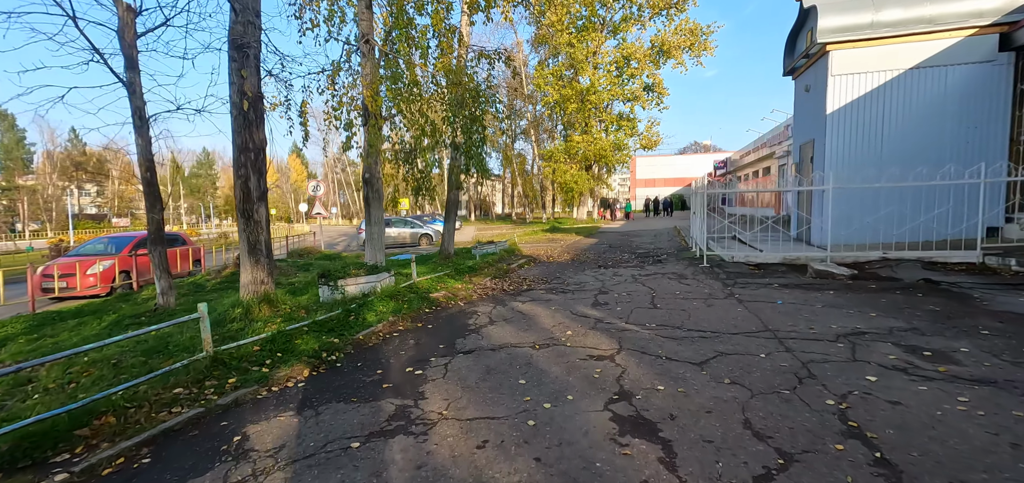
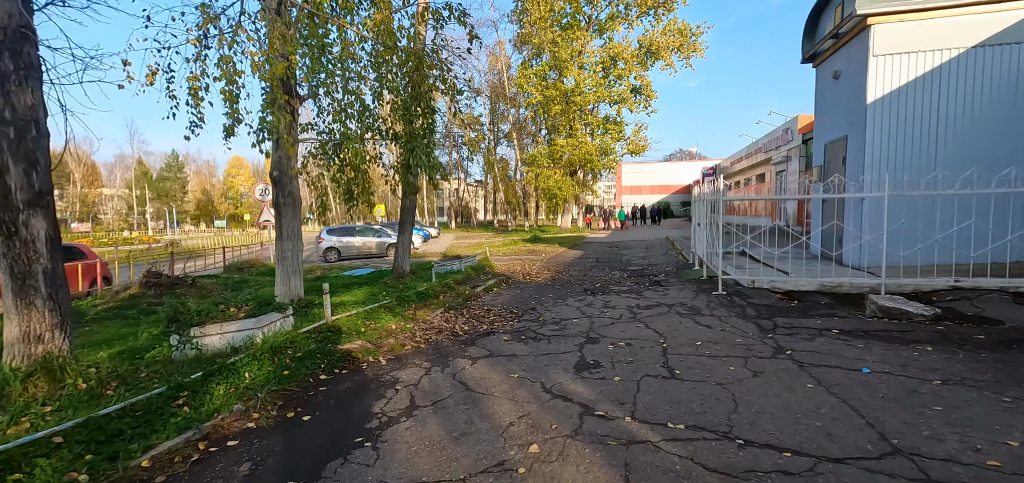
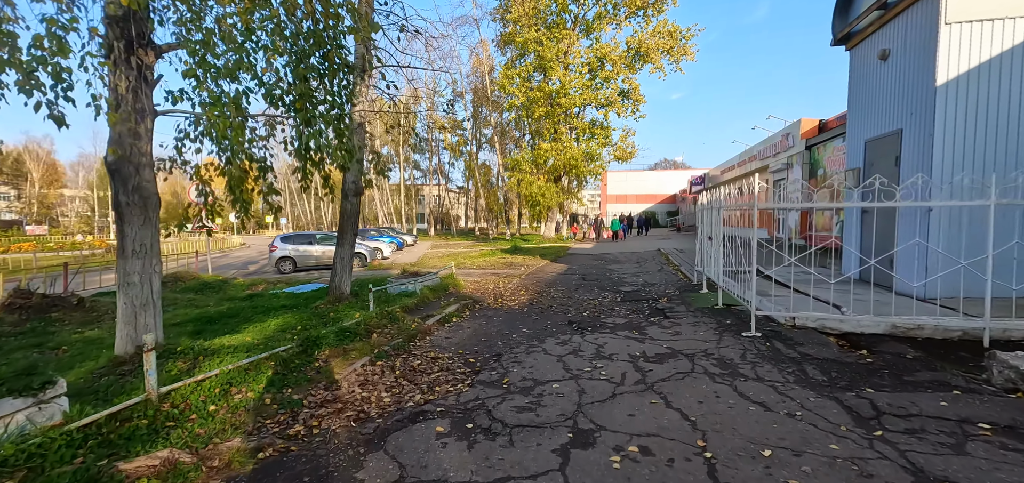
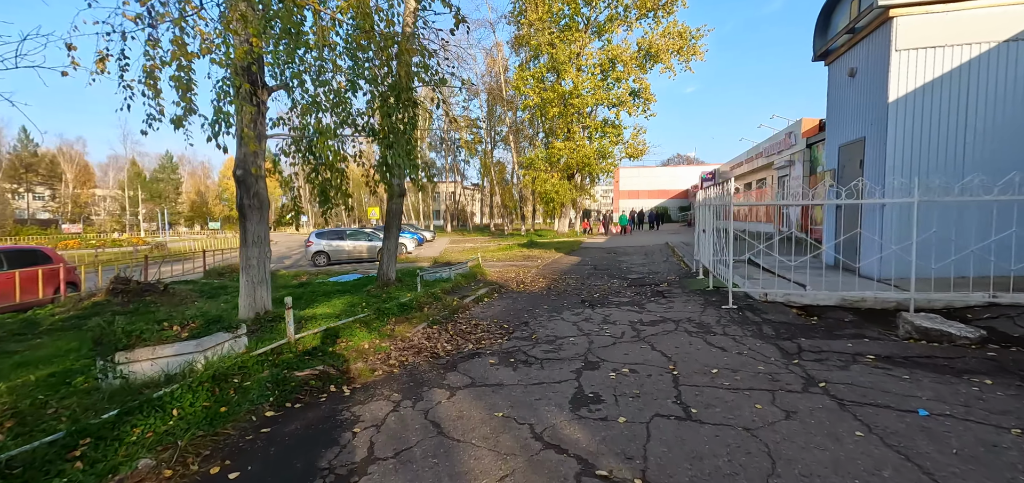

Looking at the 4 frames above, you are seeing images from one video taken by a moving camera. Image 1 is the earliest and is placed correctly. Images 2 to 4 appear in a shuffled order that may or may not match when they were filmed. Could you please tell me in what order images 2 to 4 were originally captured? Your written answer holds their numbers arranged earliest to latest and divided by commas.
2, 4, 3
